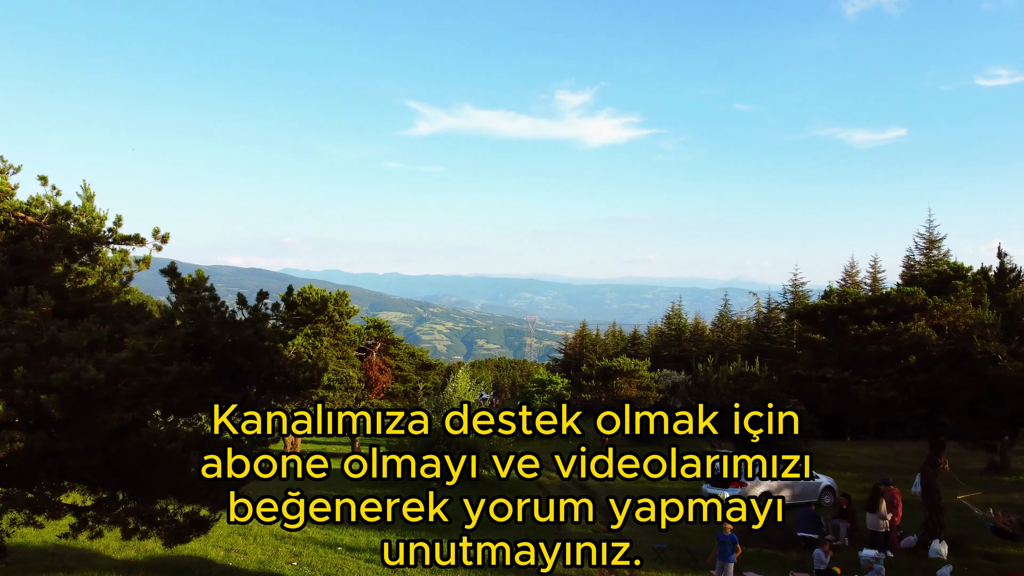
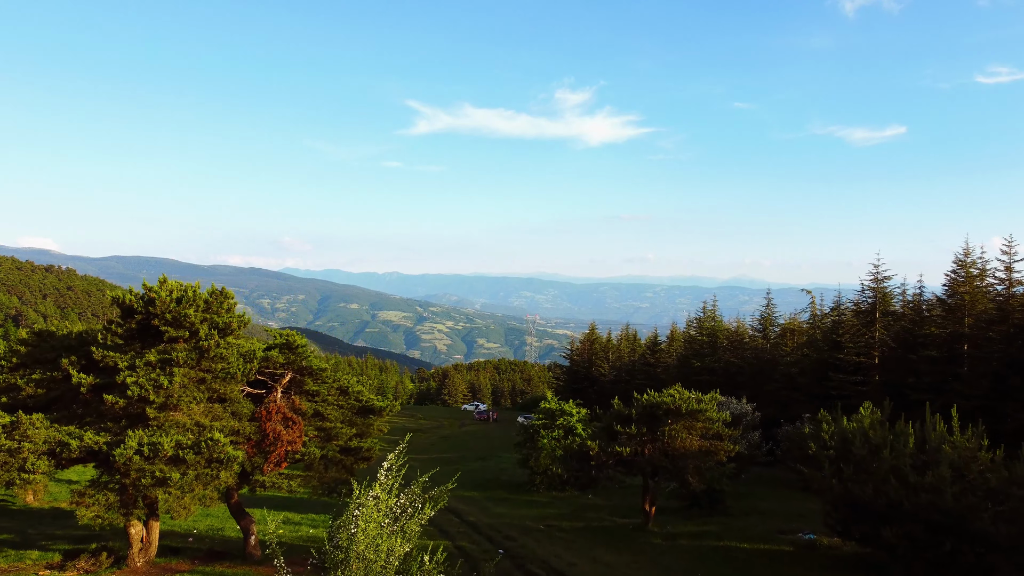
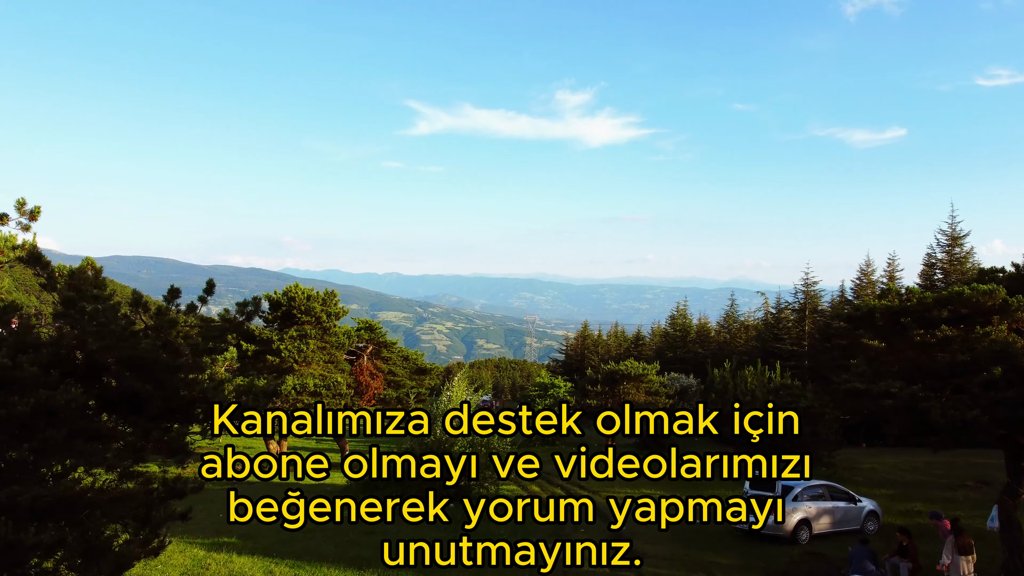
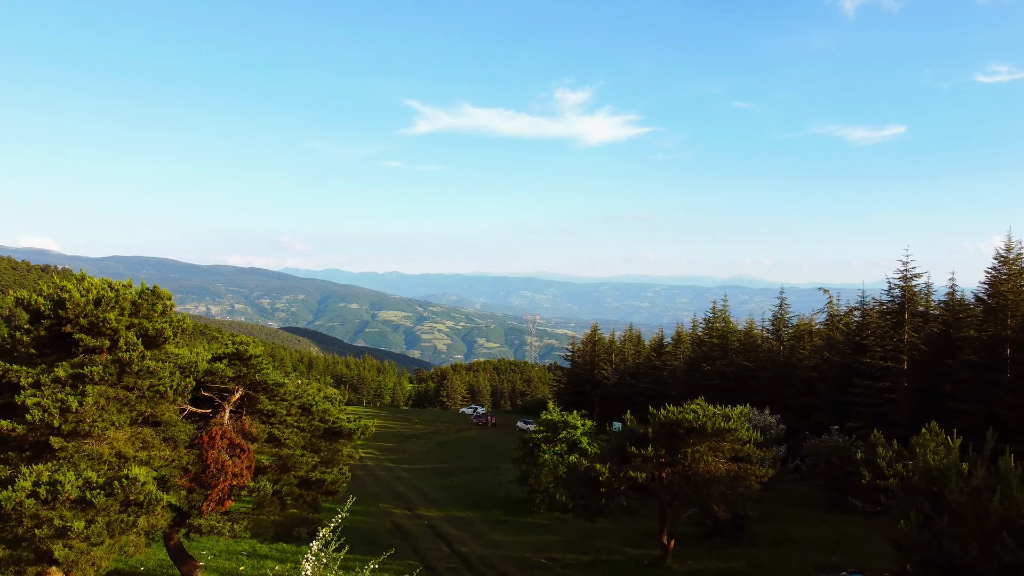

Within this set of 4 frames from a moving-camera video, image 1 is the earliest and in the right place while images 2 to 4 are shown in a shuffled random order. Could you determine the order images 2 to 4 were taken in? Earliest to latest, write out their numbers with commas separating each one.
3, 2, 4
